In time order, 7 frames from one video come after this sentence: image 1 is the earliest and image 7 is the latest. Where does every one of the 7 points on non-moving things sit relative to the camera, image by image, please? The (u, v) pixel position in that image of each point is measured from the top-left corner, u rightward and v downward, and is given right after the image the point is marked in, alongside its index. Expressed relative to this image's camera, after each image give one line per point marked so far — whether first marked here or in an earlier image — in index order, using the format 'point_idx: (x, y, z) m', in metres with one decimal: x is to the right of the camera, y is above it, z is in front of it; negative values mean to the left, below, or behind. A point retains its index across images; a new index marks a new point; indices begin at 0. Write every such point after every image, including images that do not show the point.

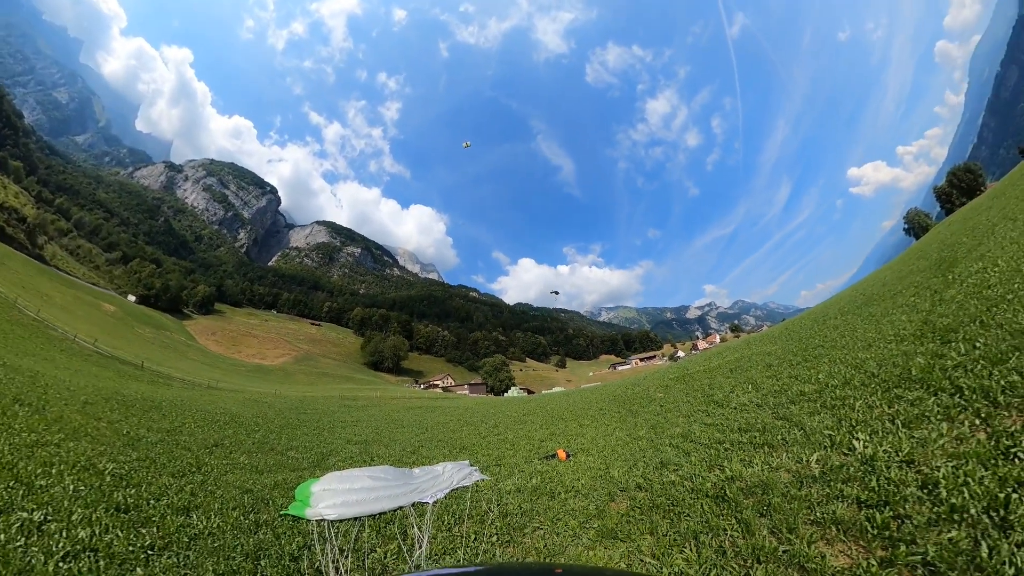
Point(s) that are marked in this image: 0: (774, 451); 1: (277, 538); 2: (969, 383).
0: (+6.7, -4.0, +12.0) m
1: (-5.8, -6.4, +12.3) m
2: (+9.2, -1.9, +9.5) m
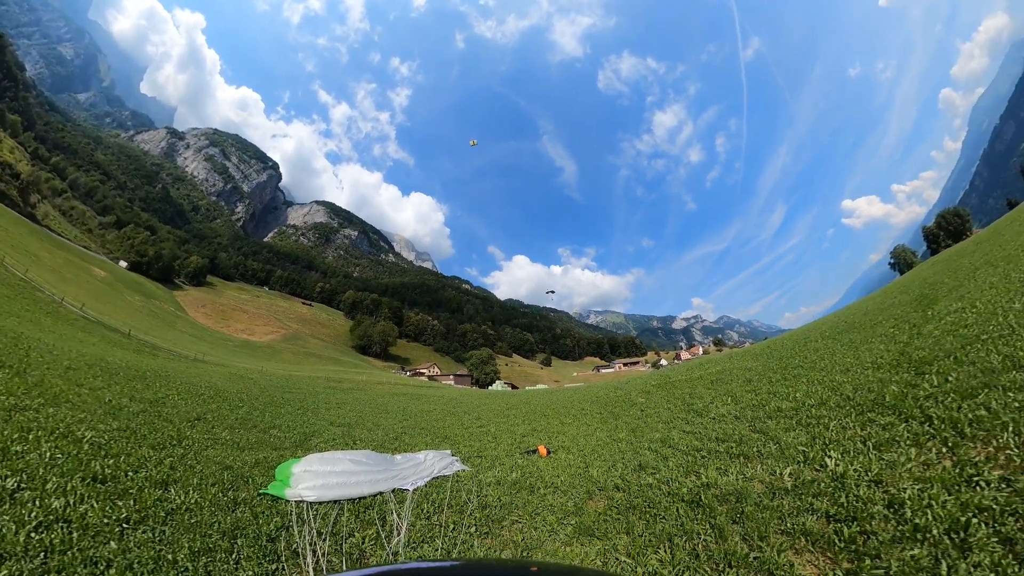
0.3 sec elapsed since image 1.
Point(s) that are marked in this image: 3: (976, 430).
0: (+6.3, -4.5, +12.8) m
1: (-6.3, -5.9, +12.4) m
2: (+9.1, -2.7, +10.3) m
3: (+8.7, -2.7, +9.2) m
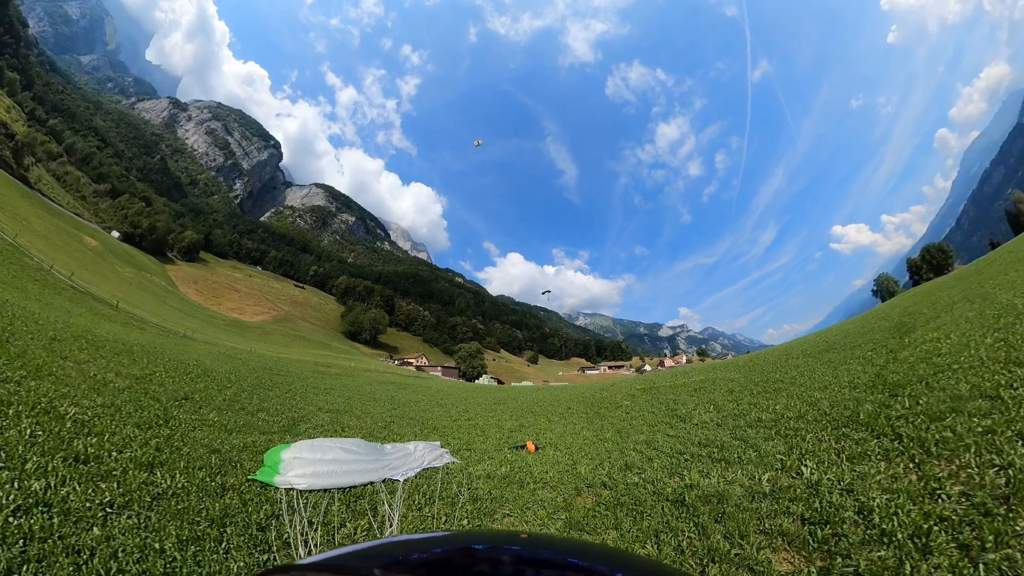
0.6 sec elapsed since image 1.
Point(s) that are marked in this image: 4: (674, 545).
0: (+5.9, -4.9, +13.5) m
1: (-6.7, -5.4, +12.3) m
2: (+9.0, -3.3, +11.2) m
3: (+8.7, -3.4, +10.0) m
4: (+3.3, -5.4, +10.6) m
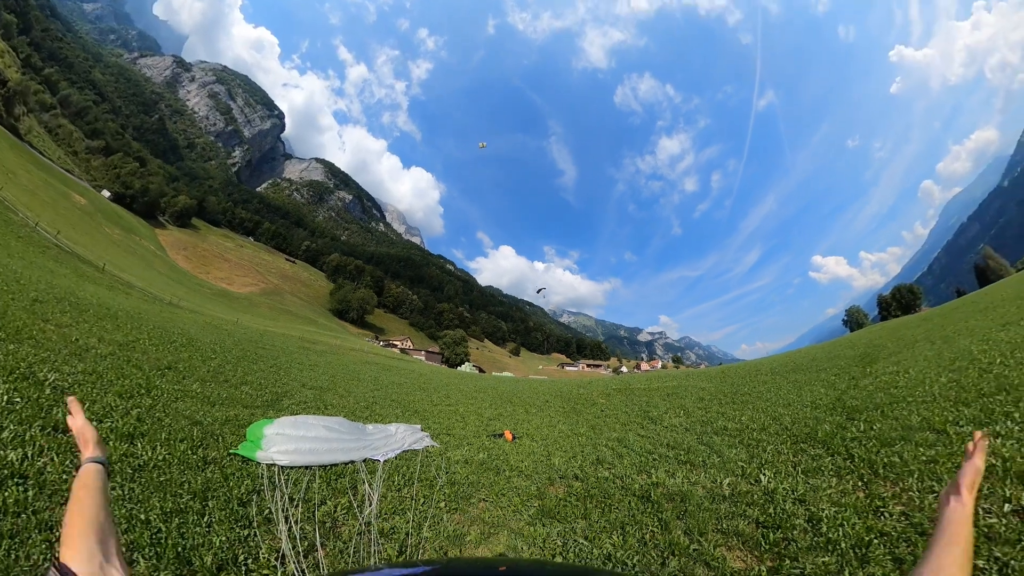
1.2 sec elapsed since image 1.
0: (+5.3, -5.3, +14.5) m
1: (-7.2, -4.7, +12.3) m
2: (+8.7, -4.1, +12.4) m
3: (+8.5, -4.2, +11.2) m
4: (+2.9, -5.7, +11.4) m
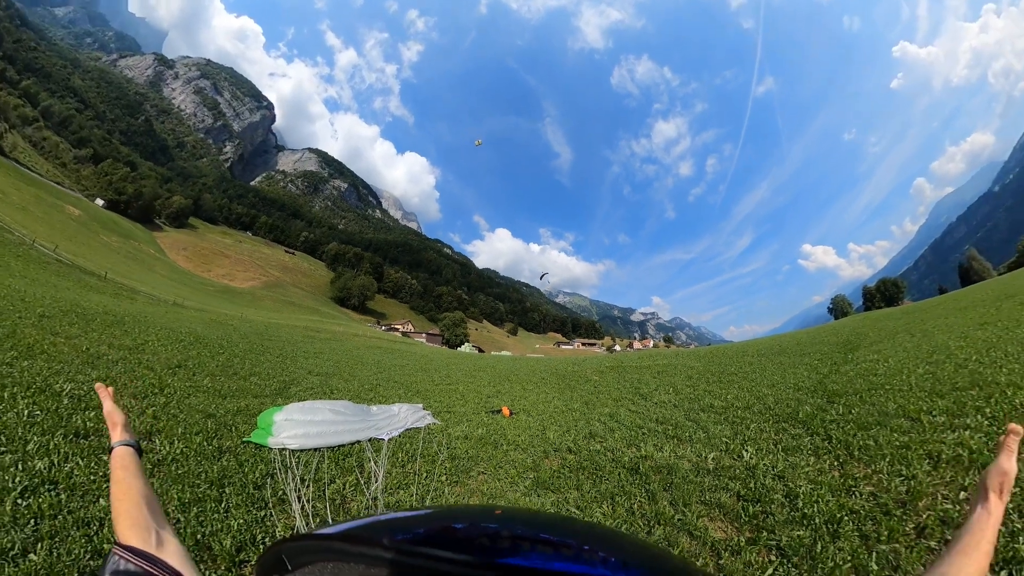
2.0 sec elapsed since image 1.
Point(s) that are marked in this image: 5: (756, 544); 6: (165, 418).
0: (+5.4, -4.8, +15.5) m
1: (-7.1, -4.7, +13.0) m
2: (+8.8, -3.8, +13.3) m
3: (+8.6, -4.0, +12.1) m
4: (+3.0, -5.6, +12.4) m
5: (+5.1, -5.1, +10.2) m
6: (-9.8, -3.5, +13.8) m
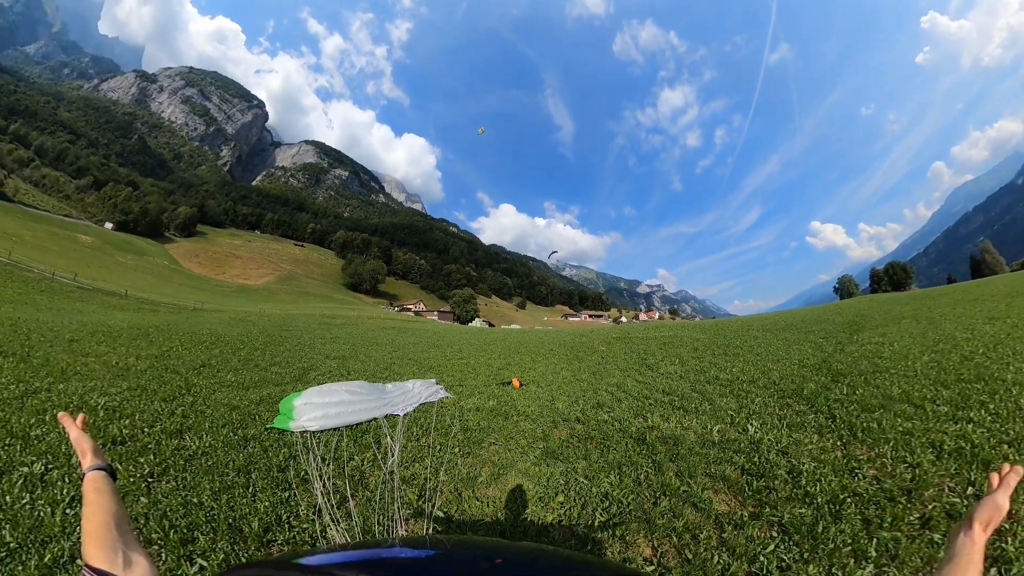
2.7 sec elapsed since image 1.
0: (+5.8, -3.9, +16.1) m
1: (-6.8, -4.7, +14.3) m
2: (+9.0, -3.2, +13.7) m
3: (+8.8, -3.6, +12.5) m
4: (+3.4, -5.3, +13.3) m
5: (+5.3, -5.1, +11.0) m
6: (-9.5, -3.5, +15.0) m
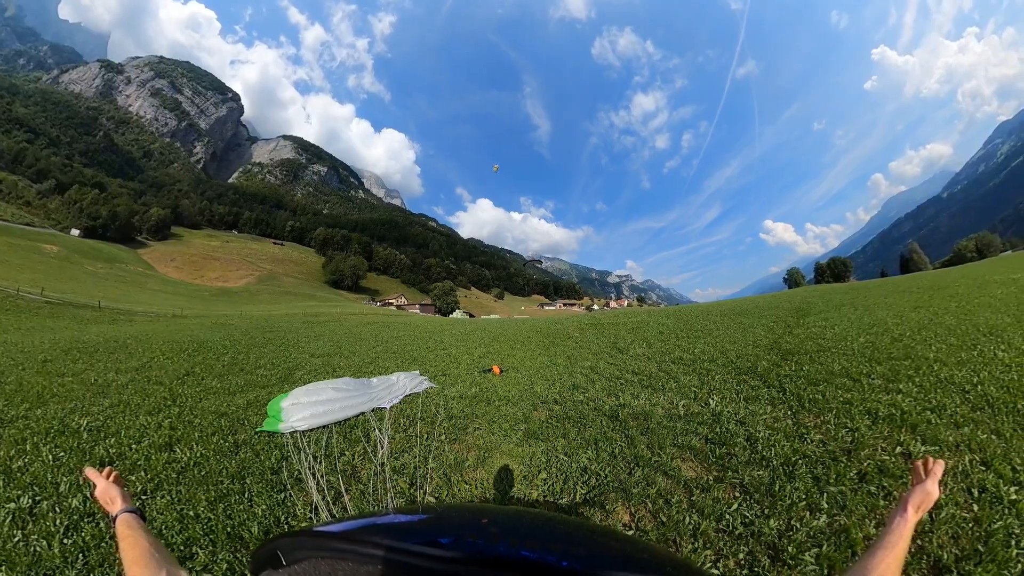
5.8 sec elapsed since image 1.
0: (+5.1, -3.5, +17.6) m
1: (-7.0, -4.8, +13.9) m
2: (+8.7, -2.8, +15.7) m
3: (+8.7, -3.3, +14.6) m
4: (+3.2, -5.2, +14.6) m
5: (+5.5, -5.0, +12.5) m
6: (-9.8, -3.6, +14.1) m
